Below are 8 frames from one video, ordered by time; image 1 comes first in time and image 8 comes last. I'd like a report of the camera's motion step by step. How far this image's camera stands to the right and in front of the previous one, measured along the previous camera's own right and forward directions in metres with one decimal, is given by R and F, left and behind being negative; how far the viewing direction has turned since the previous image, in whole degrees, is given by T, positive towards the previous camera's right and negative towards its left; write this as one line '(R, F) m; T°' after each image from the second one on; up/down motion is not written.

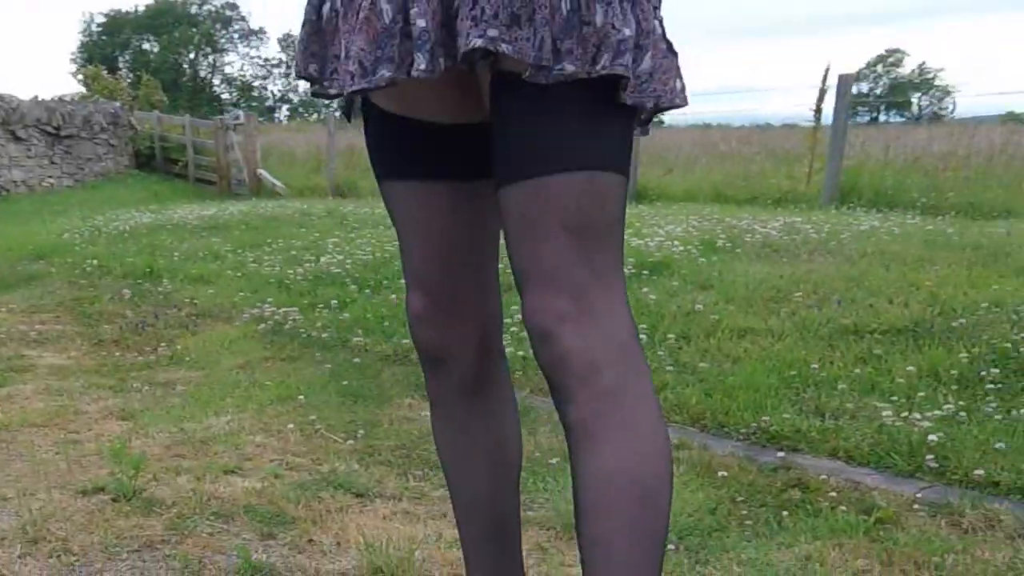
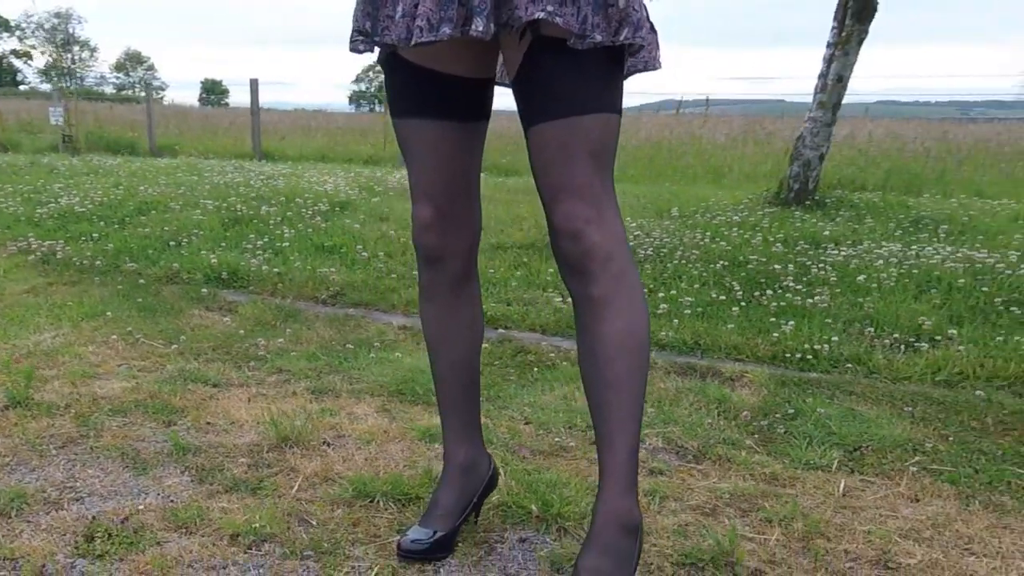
(-0.8, -0.1) m; +31°
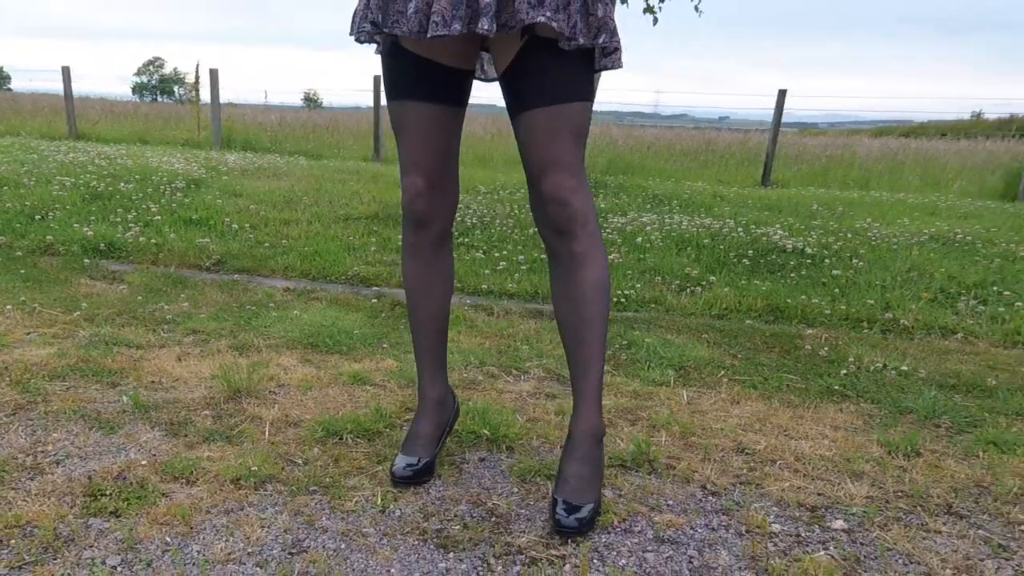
(-0.4, -0.4) m; +16°
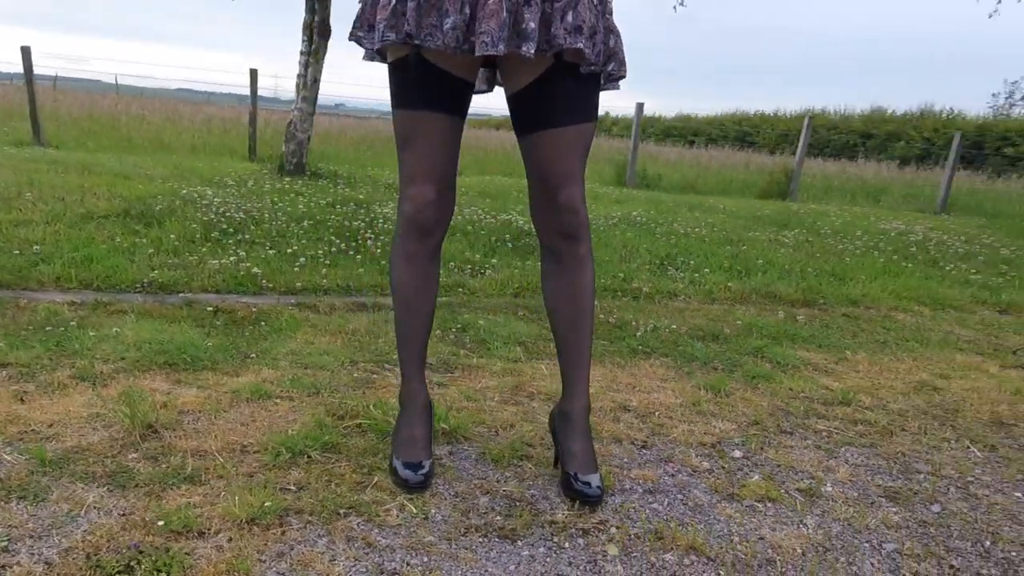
(-0.9, 0.0) m; +30°
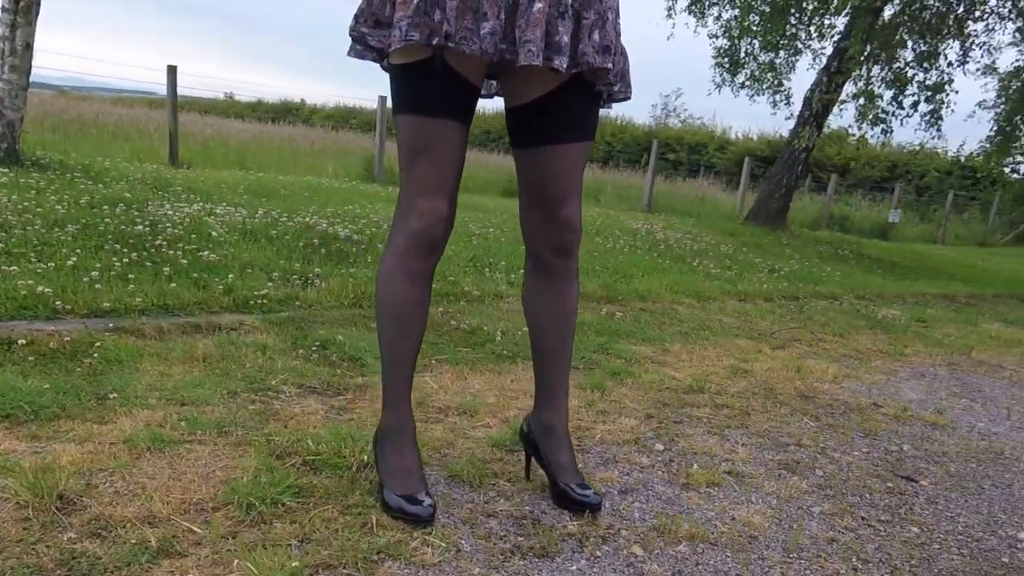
(-0.6, +0.2) m; +23°
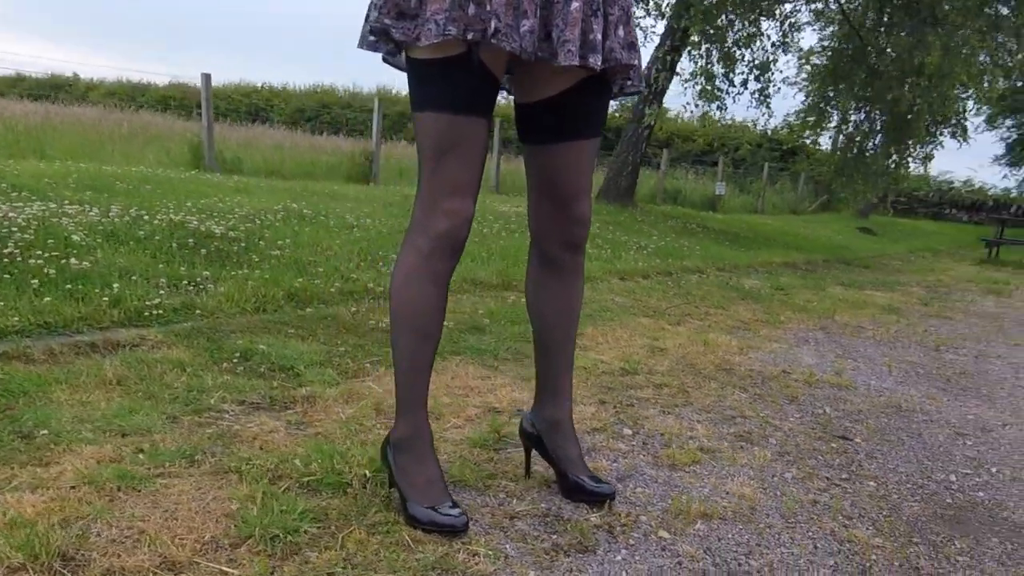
(-0.4, +0.1) m; +12°
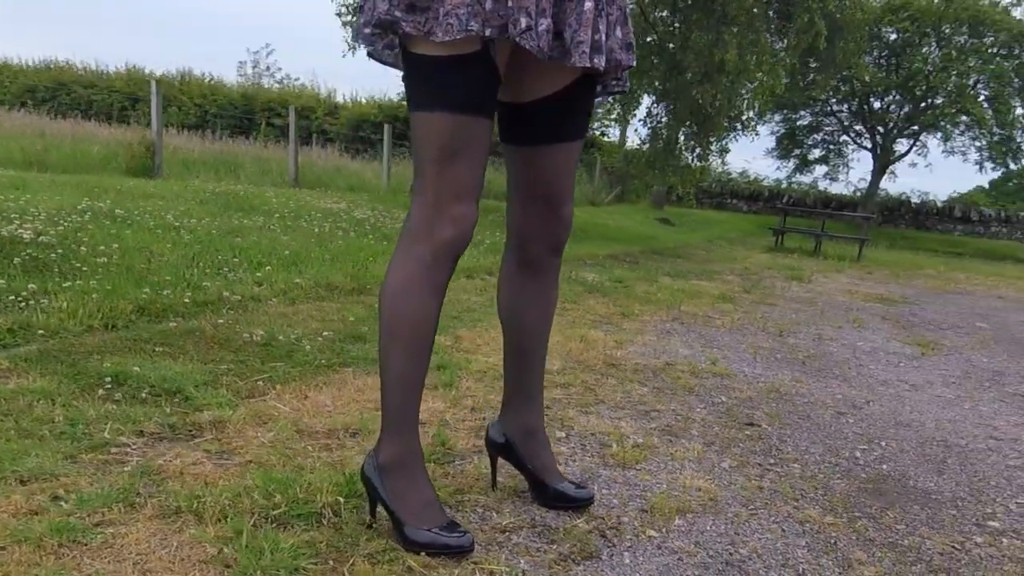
(-0.4, +0.1) m; +14°
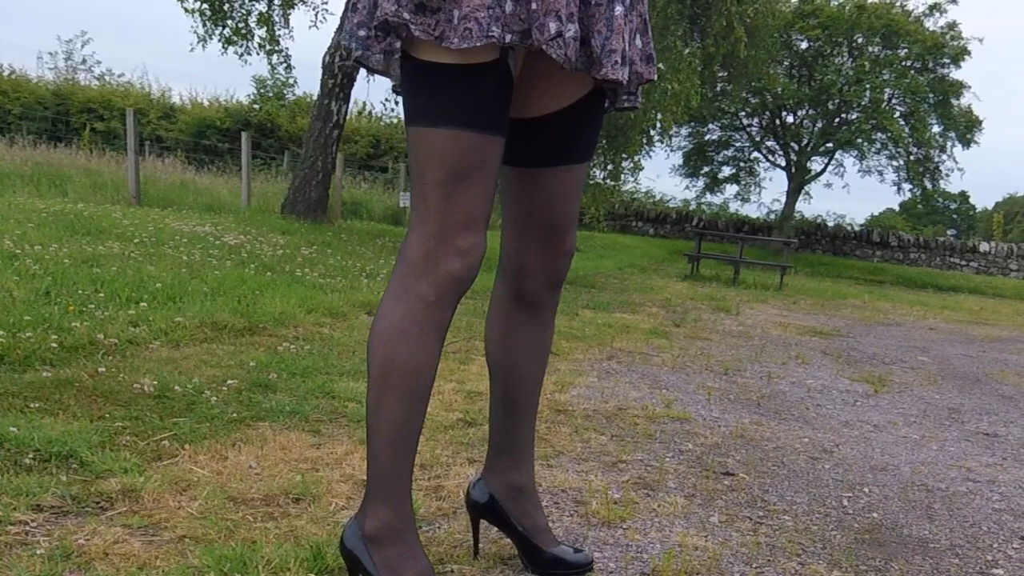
(-0.1, +0.2) m; +6°
